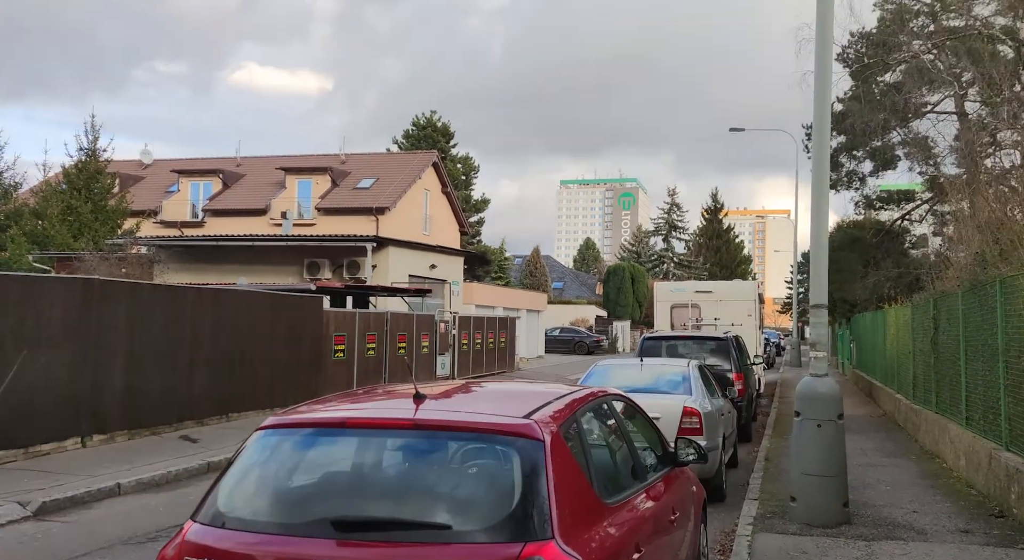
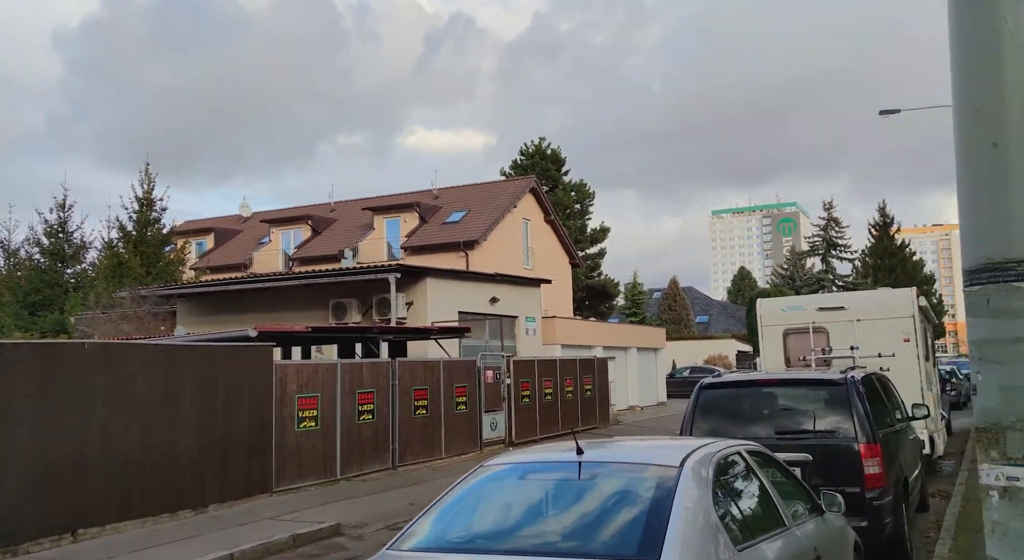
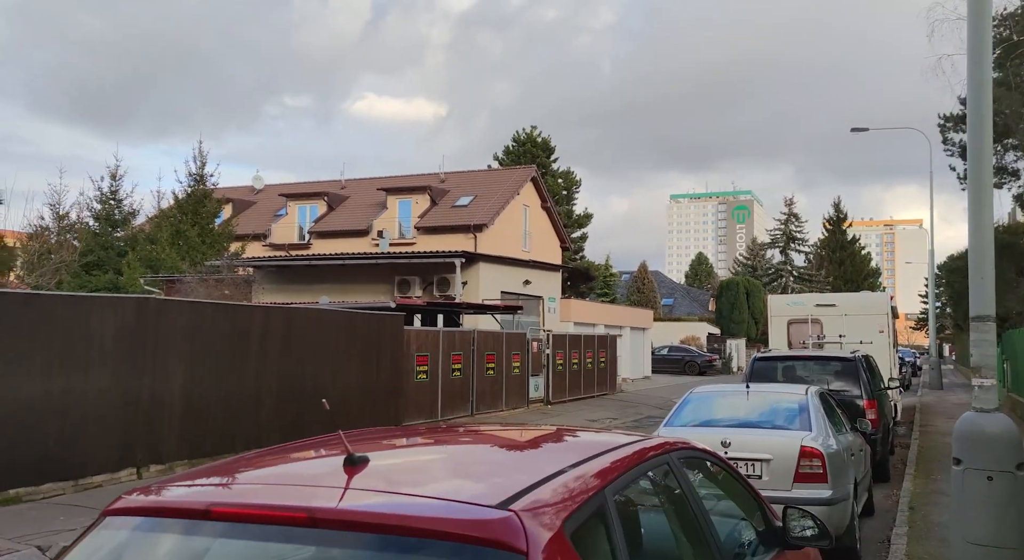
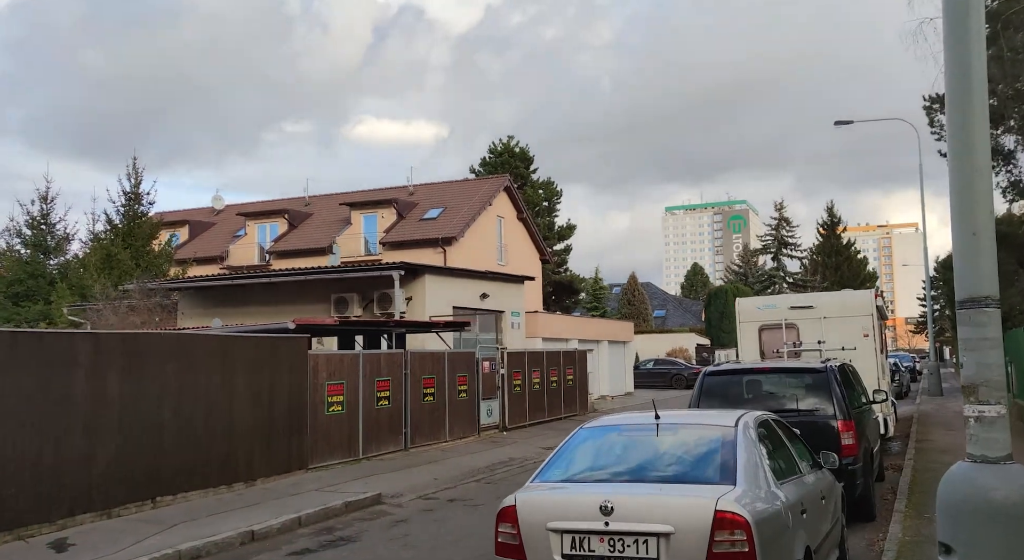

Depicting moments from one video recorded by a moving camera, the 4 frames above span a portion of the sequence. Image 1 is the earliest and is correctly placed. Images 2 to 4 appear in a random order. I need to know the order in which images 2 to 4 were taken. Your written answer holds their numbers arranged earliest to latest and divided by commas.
3, 4, 2
